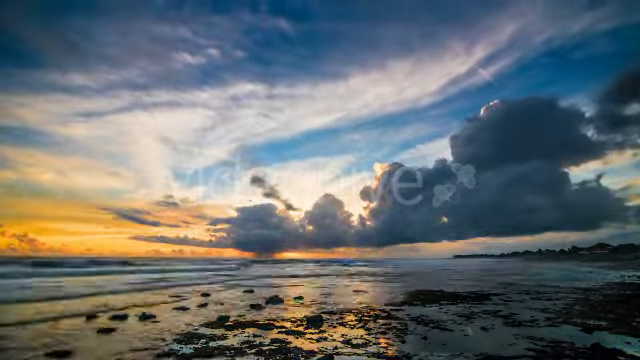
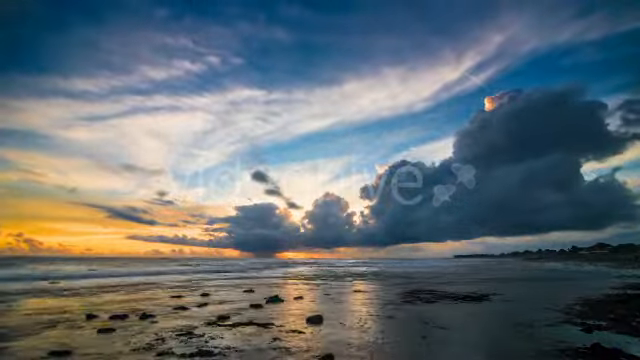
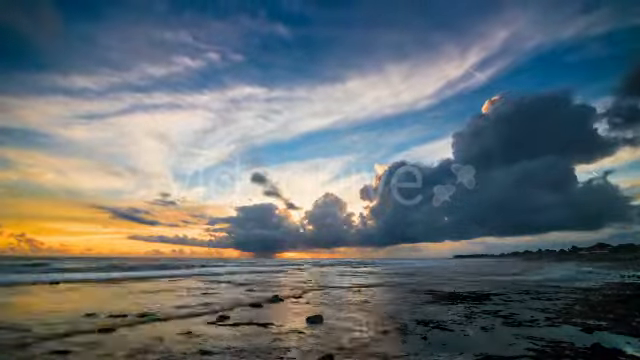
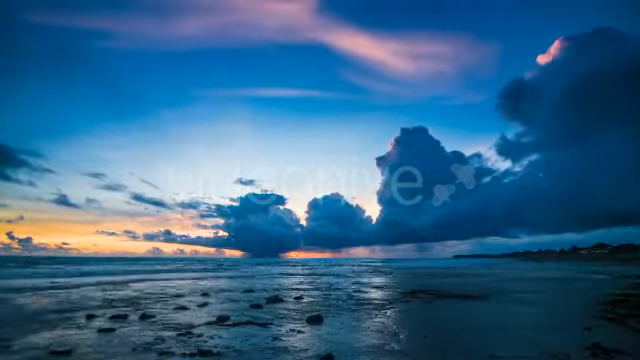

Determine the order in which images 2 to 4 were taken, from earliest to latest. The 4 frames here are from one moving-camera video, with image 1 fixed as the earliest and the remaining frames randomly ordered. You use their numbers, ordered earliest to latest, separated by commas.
3, 2, 4
